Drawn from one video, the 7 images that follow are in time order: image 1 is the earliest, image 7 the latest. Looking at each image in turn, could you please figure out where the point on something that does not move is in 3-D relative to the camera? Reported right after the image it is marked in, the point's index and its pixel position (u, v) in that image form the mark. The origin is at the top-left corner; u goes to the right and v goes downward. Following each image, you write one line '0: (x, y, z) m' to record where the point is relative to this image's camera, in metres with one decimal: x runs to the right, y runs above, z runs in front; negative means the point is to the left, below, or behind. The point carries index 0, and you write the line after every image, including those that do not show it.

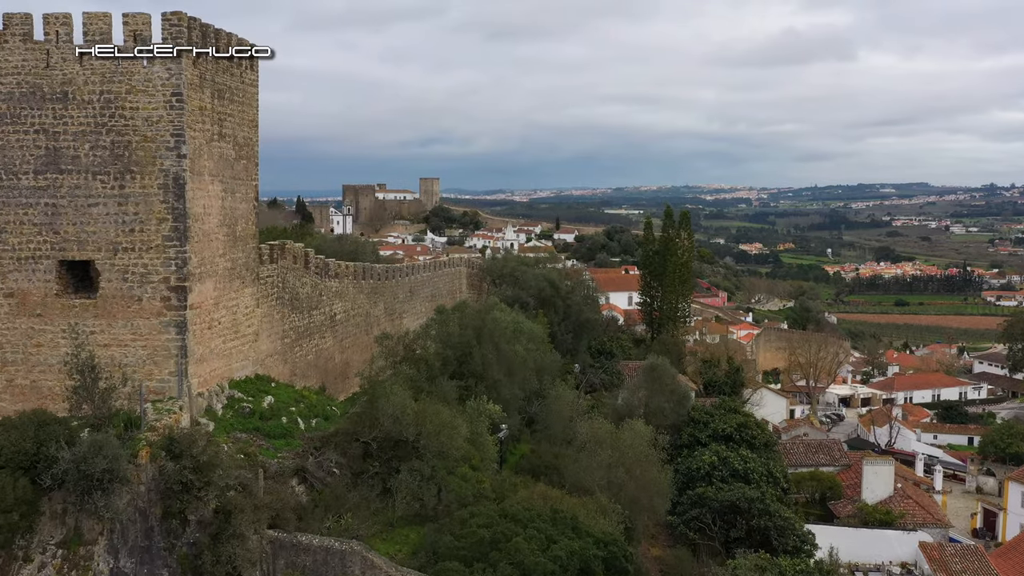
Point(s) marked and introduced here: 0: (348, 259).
0: (-2.5, +0.5, +18.1) m
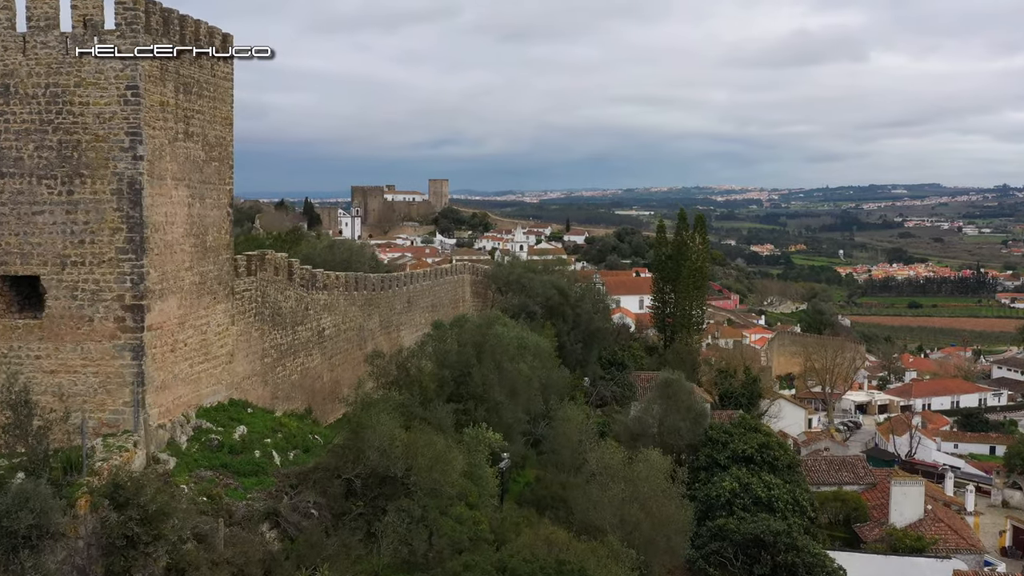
0: (-2.4, +0.3, +17.0) m
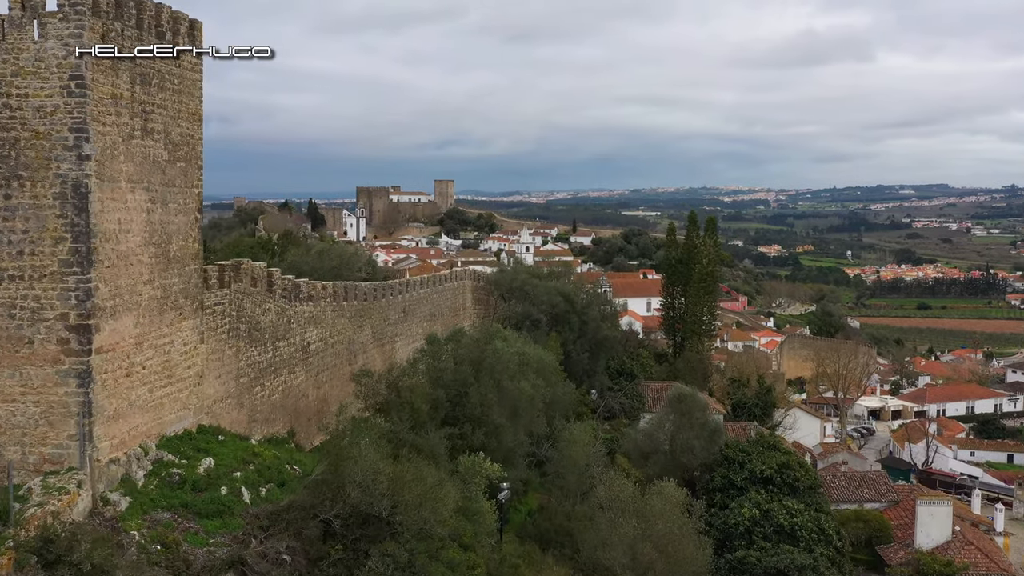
0: (-2.4, +0.2, +15.9) m
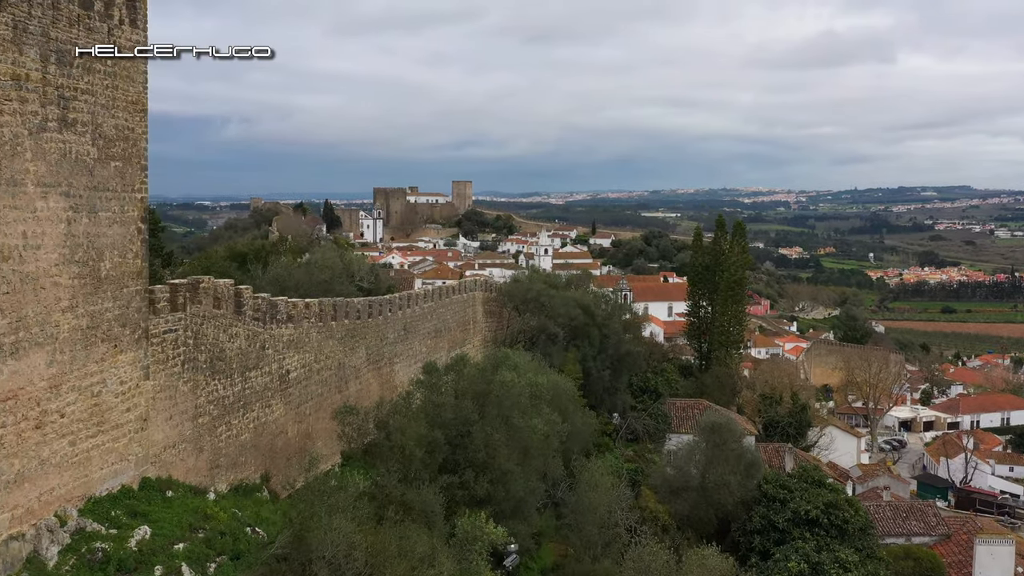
0: (-2.3, 0.0, +14.2) m
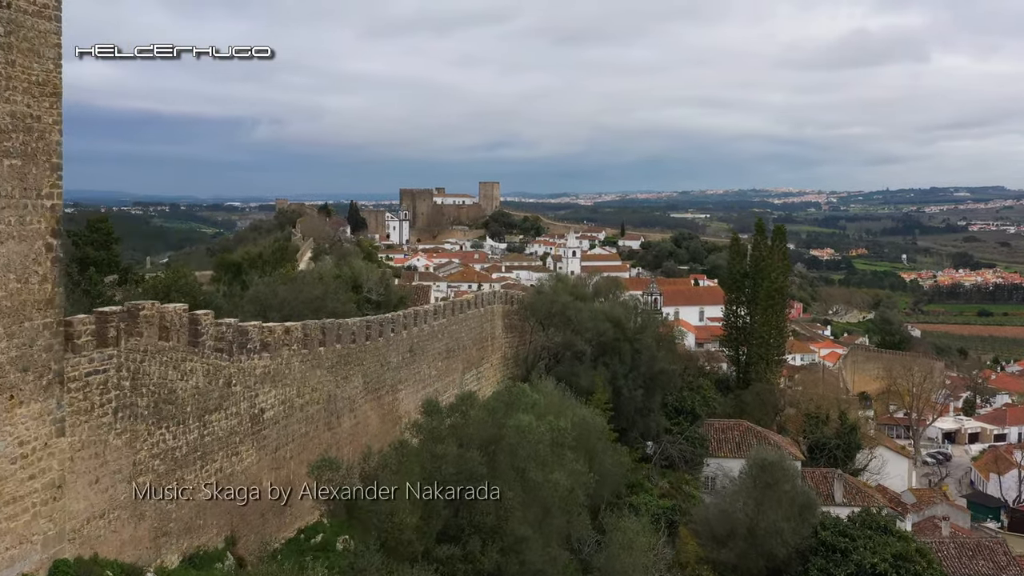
0: (-2.0, -0.2, +12.4) m
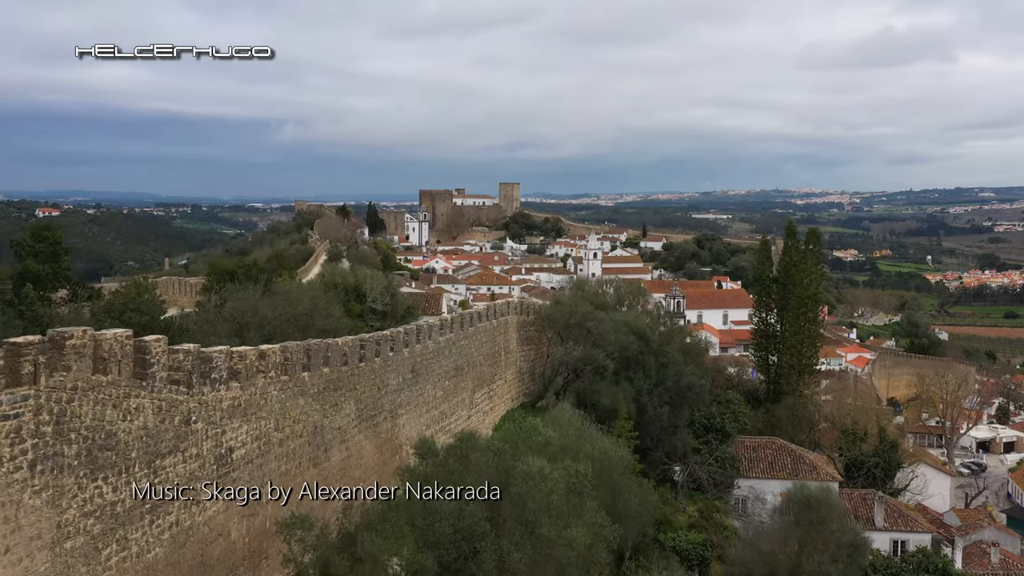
0: (-1.9, -0.3, +11.1) m
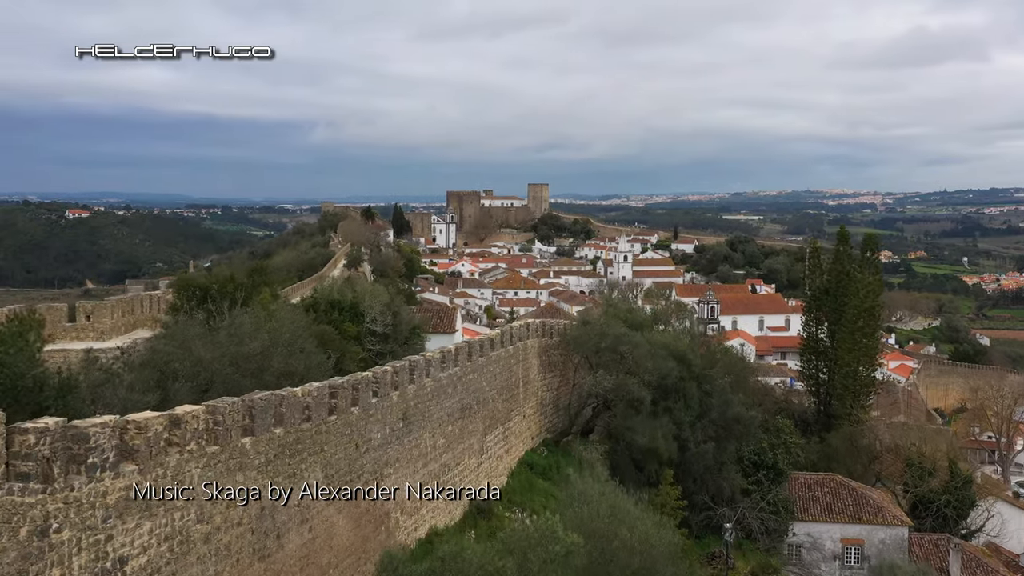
0: (-1.8, -0.5, +8.8) m
